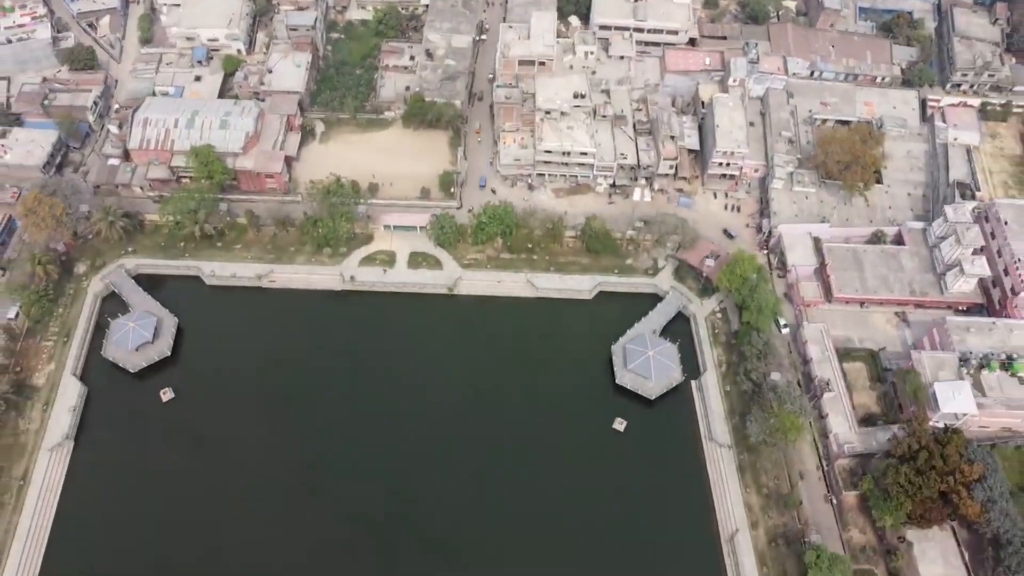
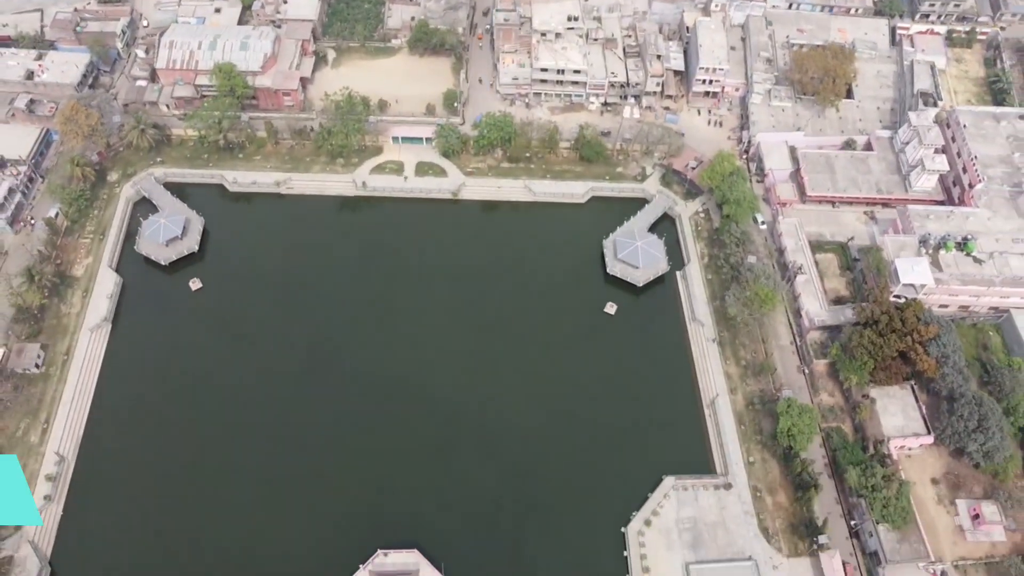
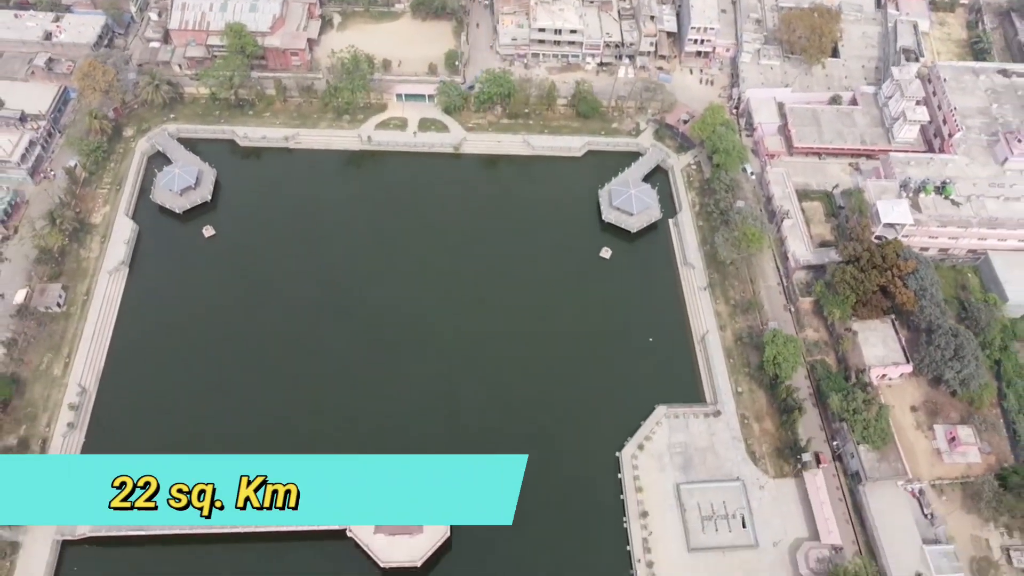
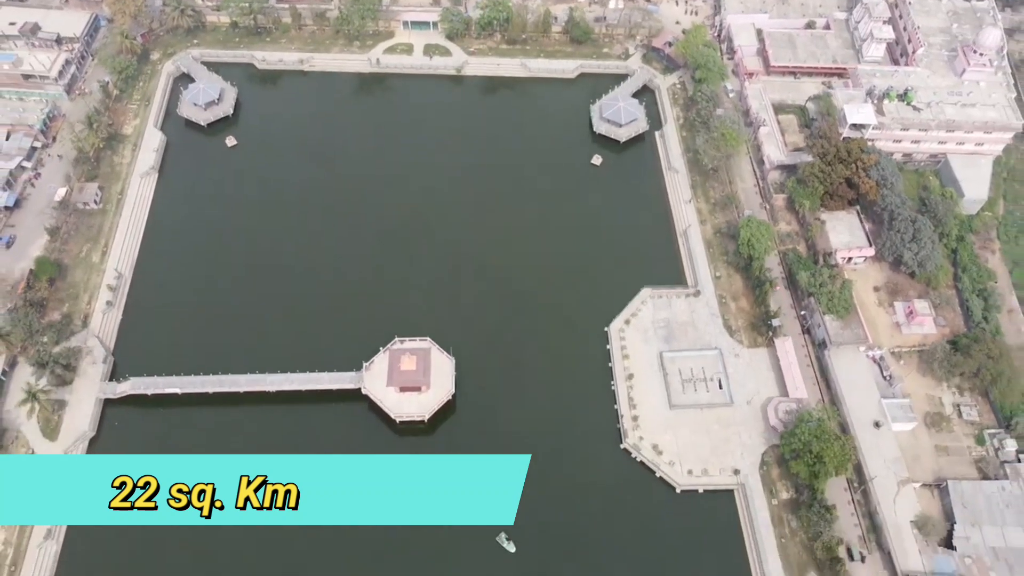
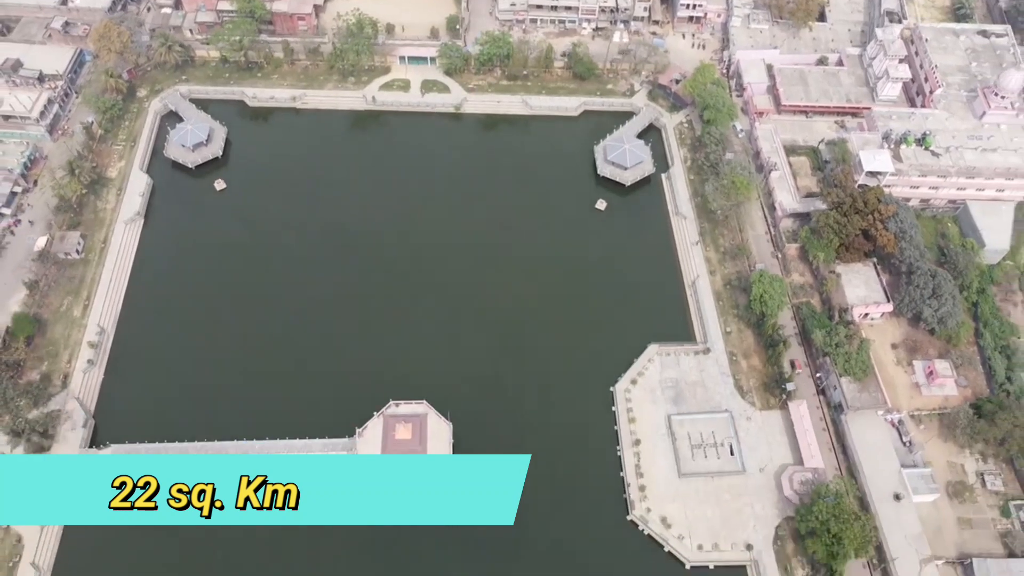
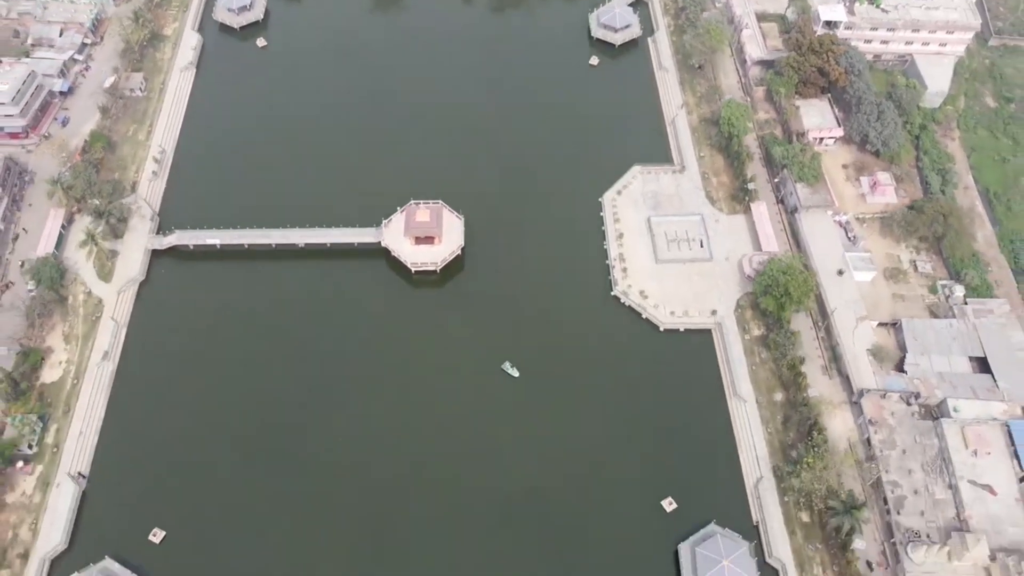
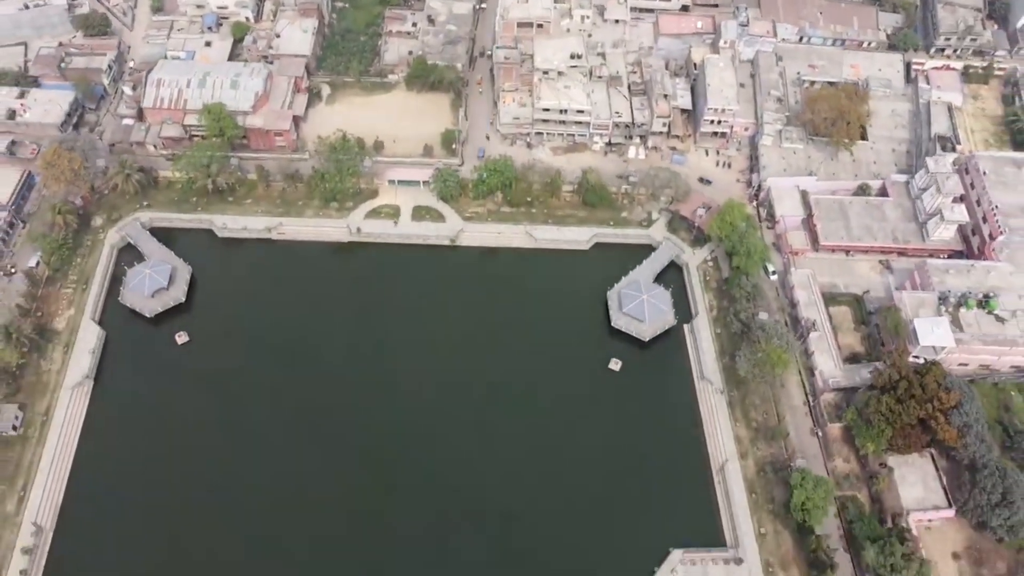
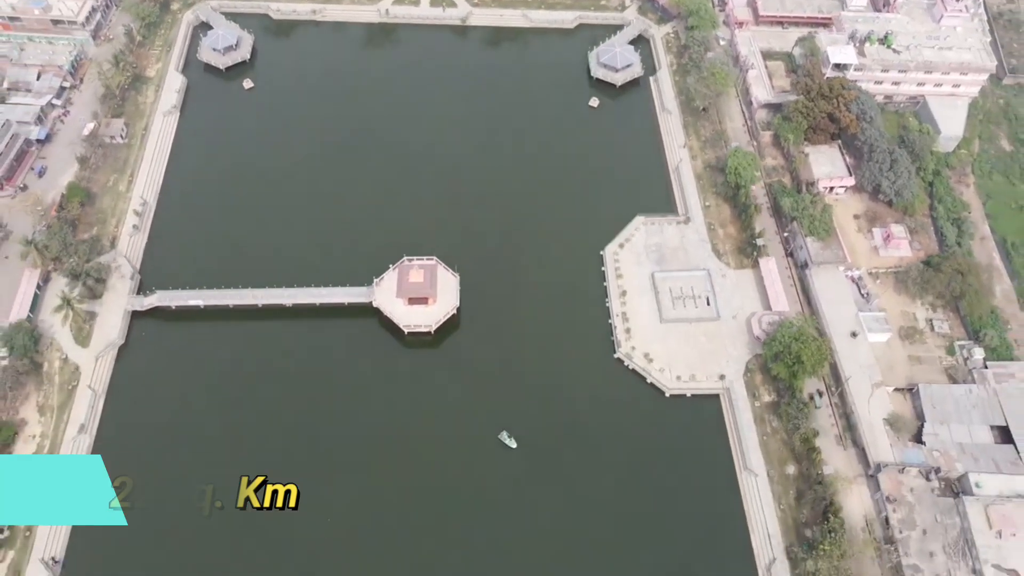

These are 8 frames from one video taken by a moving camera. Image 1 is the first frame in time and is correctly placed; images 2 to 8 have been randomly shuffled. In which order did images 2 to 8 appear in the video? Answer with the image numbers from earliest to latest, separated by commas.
7, 2, 3, 5, 4, 8, 6
